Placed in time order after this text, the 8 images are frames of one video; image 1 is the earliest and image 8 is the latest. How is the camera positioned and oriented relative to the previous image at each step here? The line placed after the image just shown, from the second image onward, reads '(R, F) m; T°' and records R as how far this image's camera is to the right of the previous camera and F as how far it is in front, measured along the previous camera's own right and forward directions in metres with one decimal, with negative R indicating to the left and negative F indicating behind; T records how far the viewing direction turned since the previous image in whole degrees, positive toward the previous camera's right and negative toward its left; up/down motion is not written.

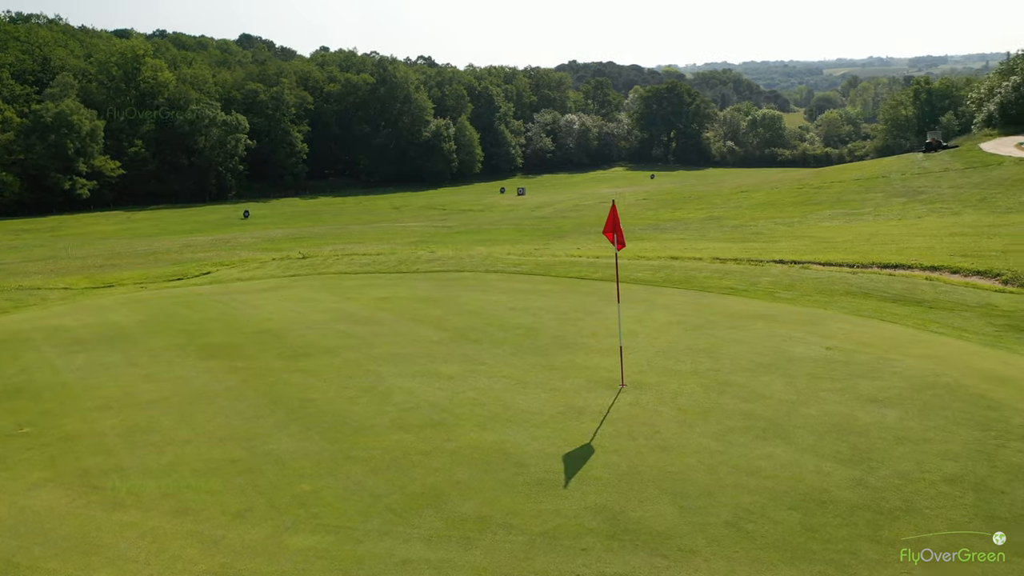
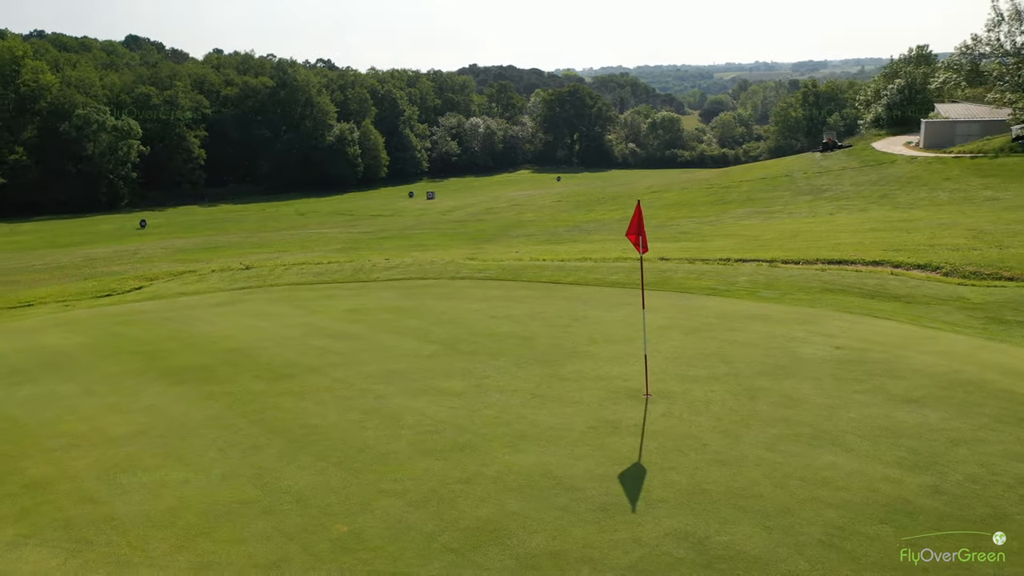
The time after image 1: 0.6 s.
(-1.4, +0.8) m; +7°
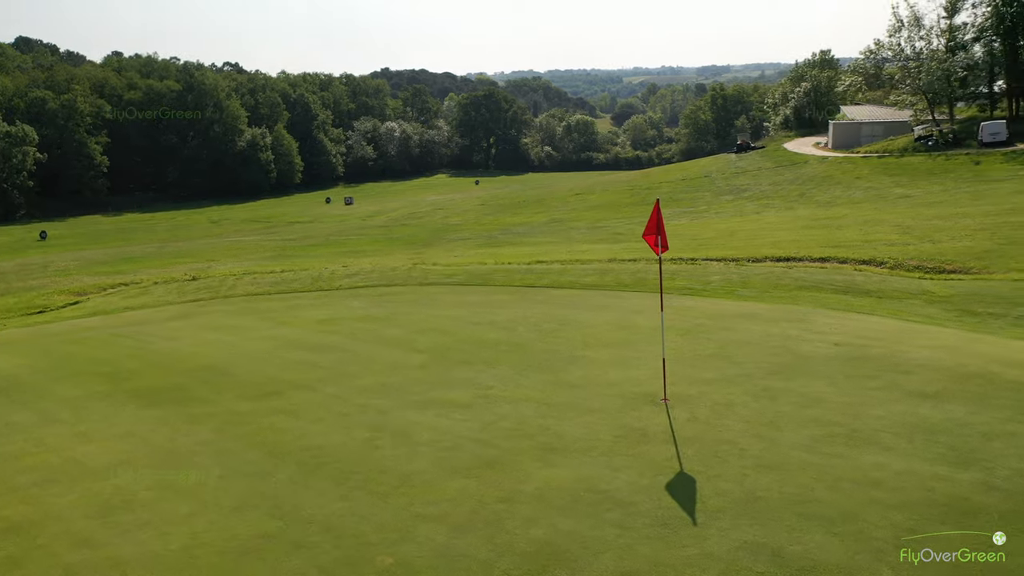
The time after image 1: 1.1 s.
(-1.1, +0.5) m; +6°
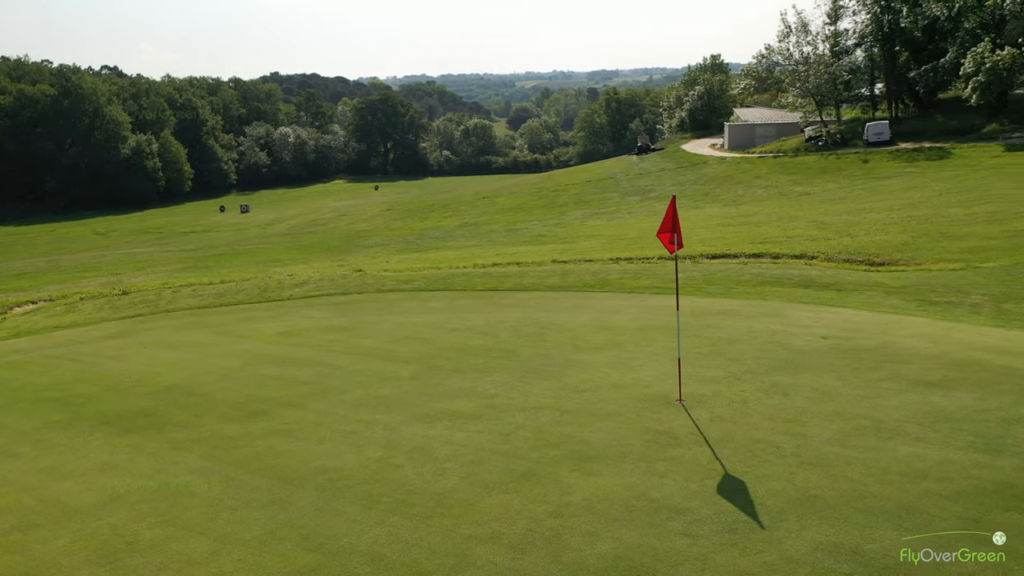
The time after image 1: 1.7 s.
(-1.3, +0.5) m; +7°
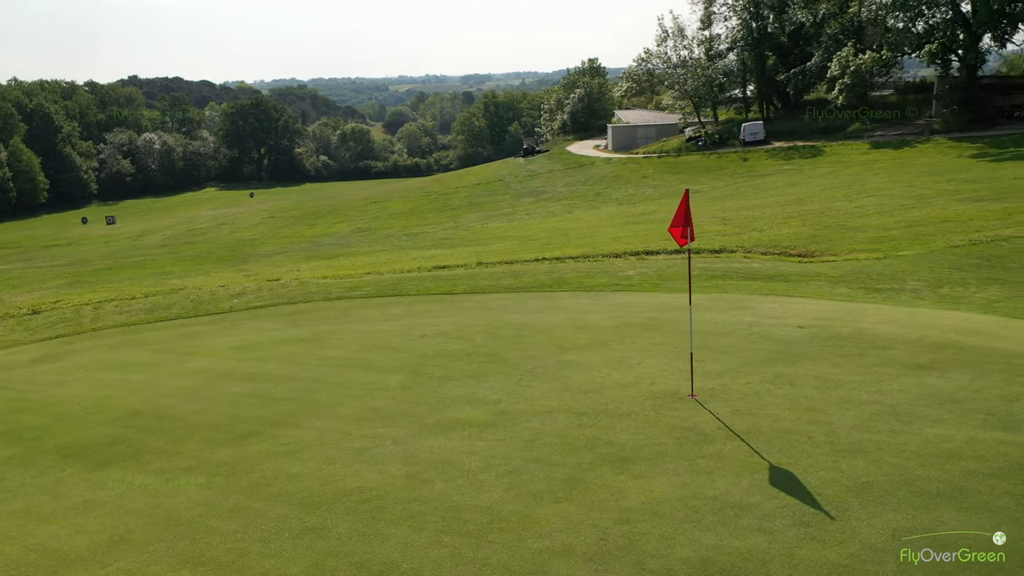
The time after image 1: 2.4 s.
(-1.5, +0.5) m; +8°
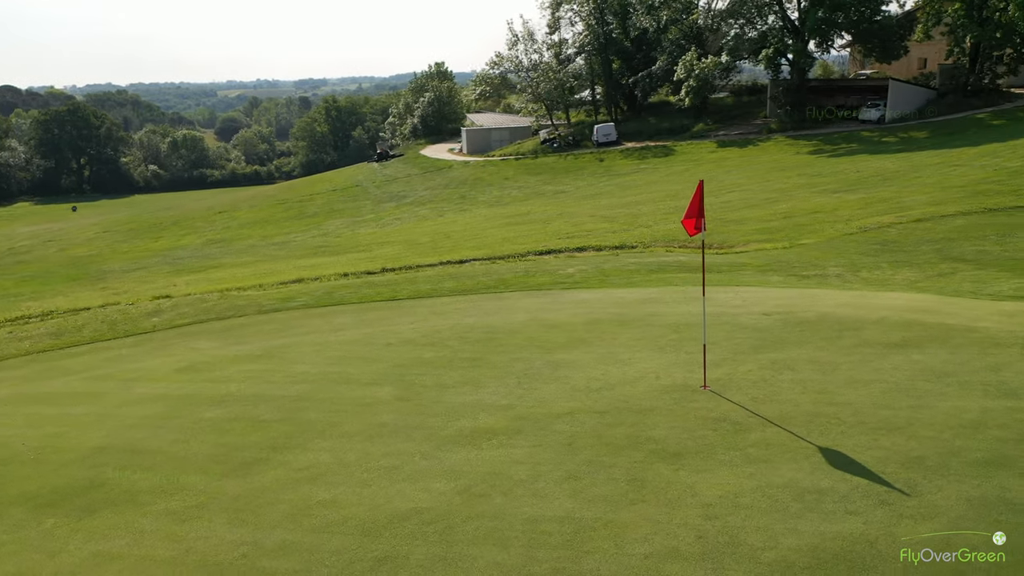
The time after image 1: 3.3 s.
(-1.8, +0.6) m; +11°
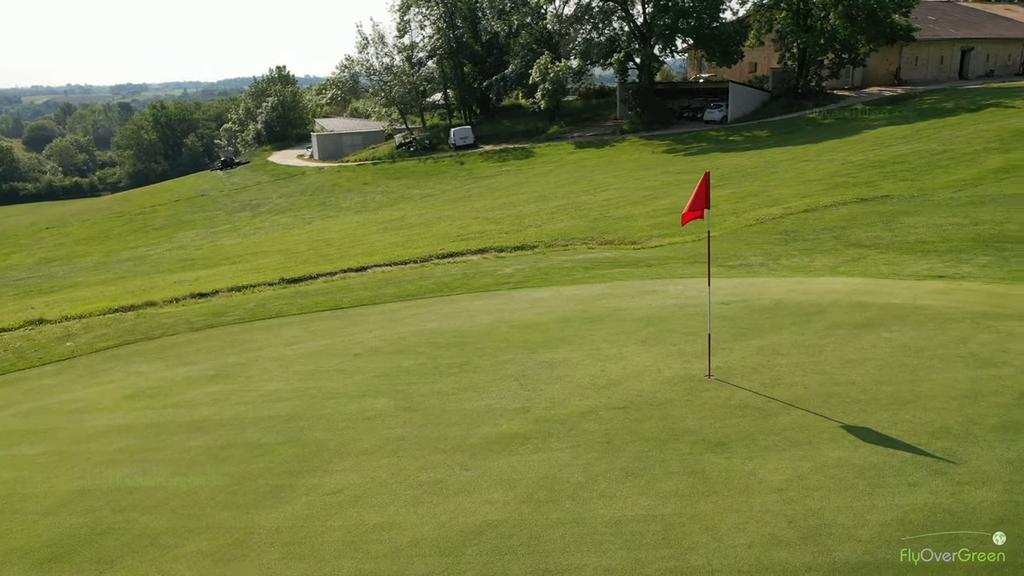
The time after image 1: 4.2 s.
(-1.8, +0.5) m; +11°
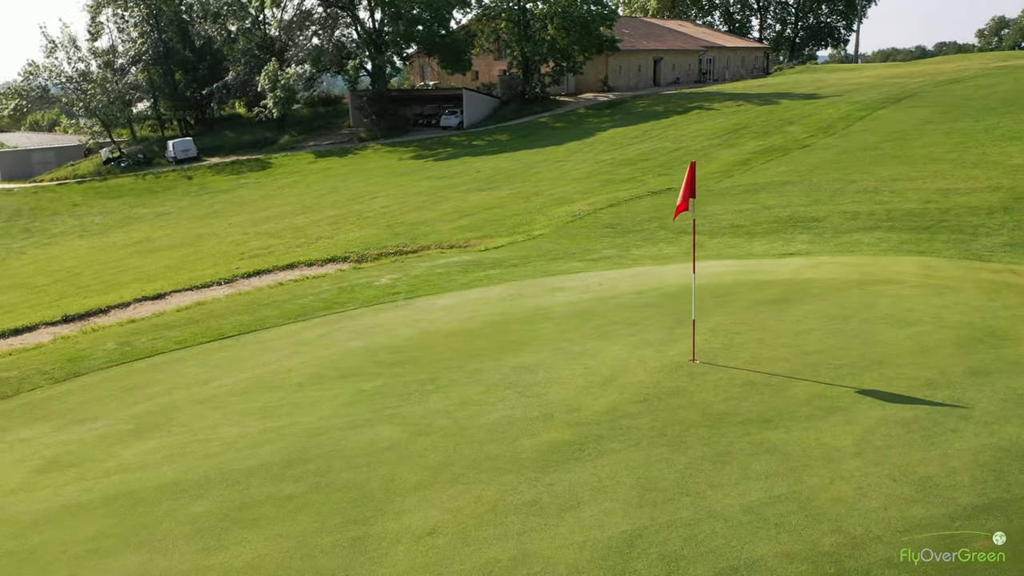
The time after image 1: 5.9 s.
(-3.1, +1.0) m; +19°
